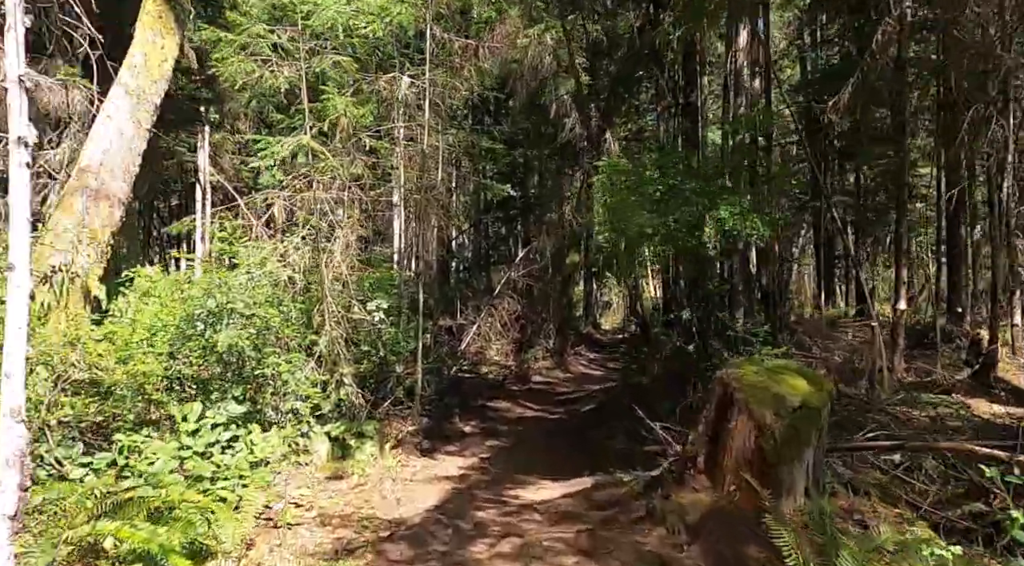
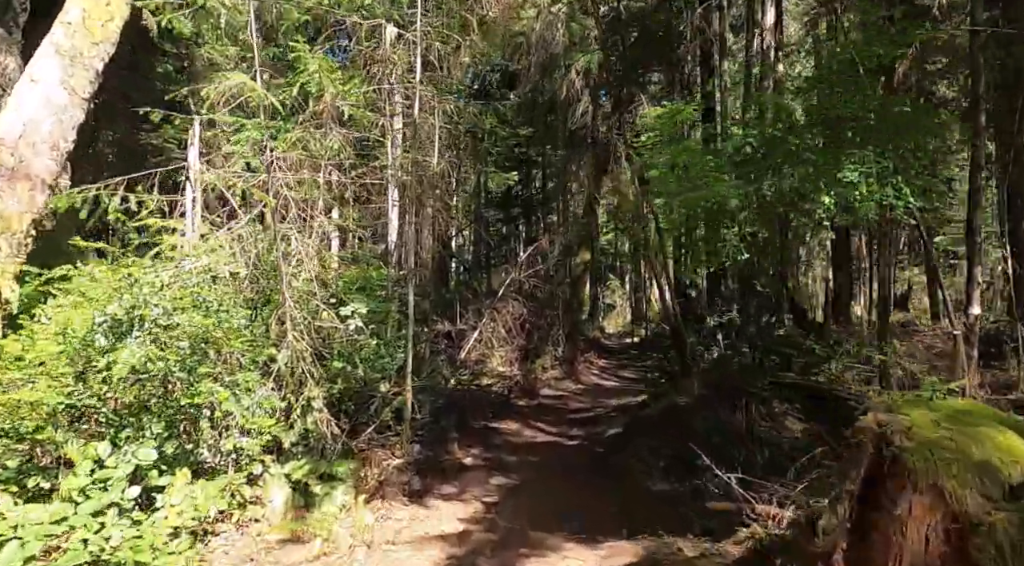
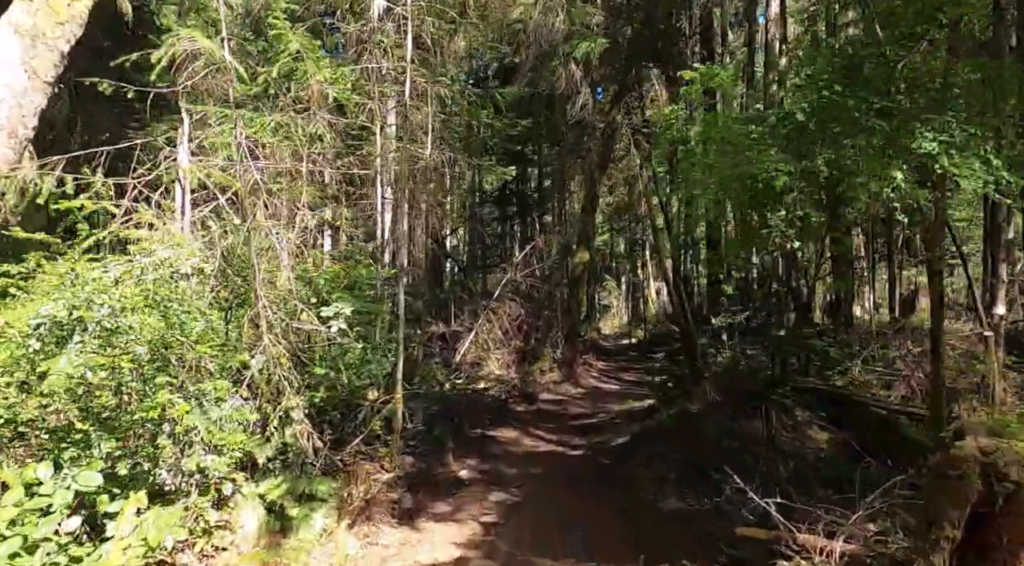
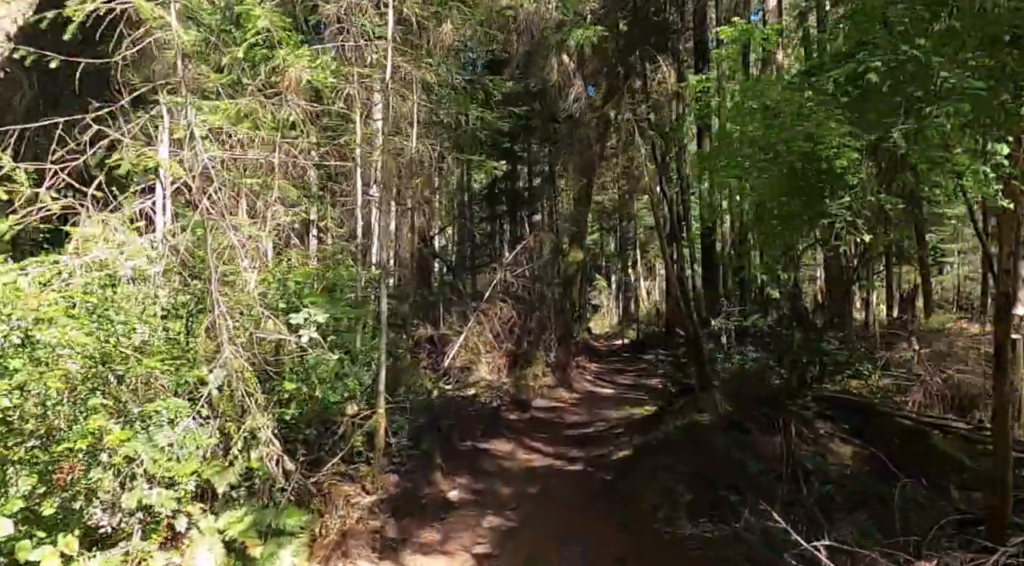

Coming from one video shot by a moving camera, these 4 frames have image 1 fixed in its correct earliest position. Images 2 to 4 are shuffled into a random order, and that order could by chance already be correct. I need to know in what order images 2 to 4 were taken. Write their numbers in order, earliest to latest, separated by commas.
2, 3, 4
